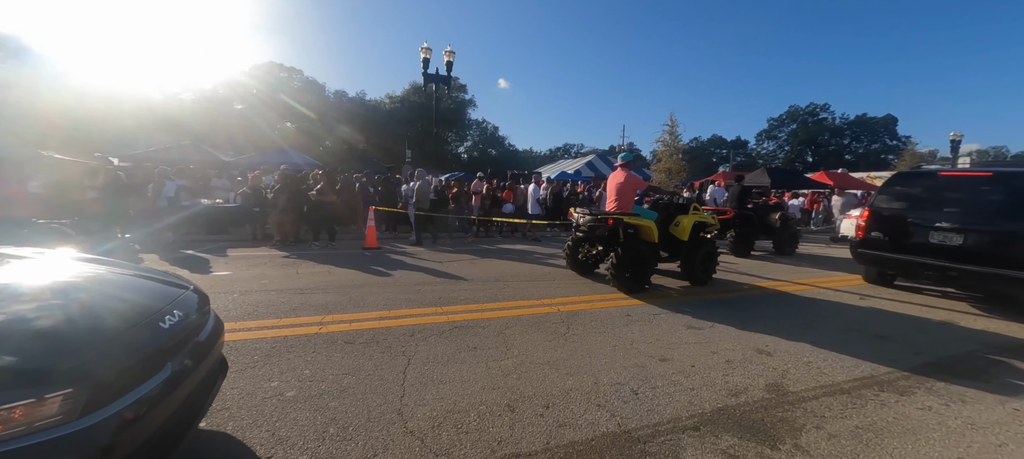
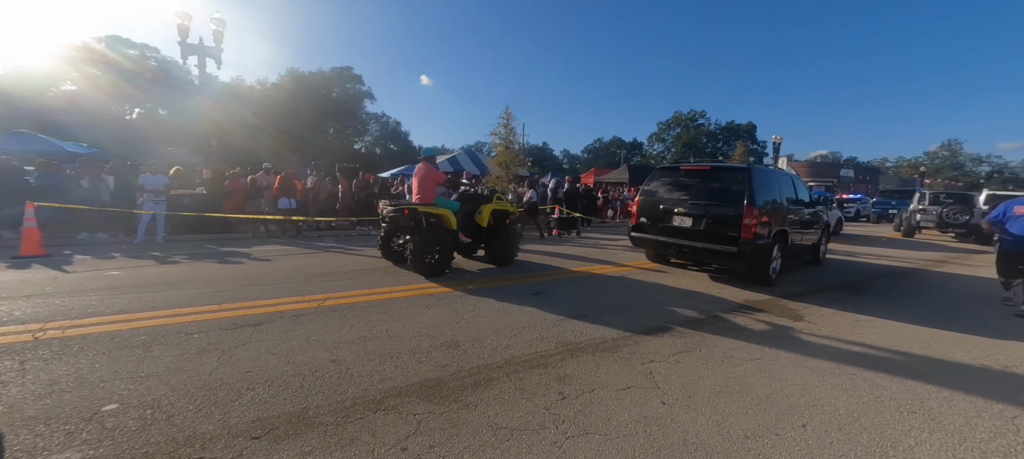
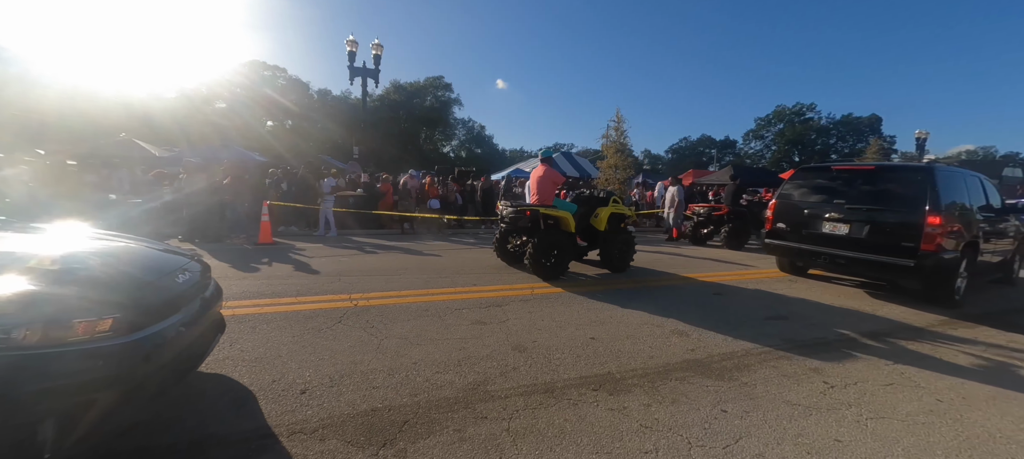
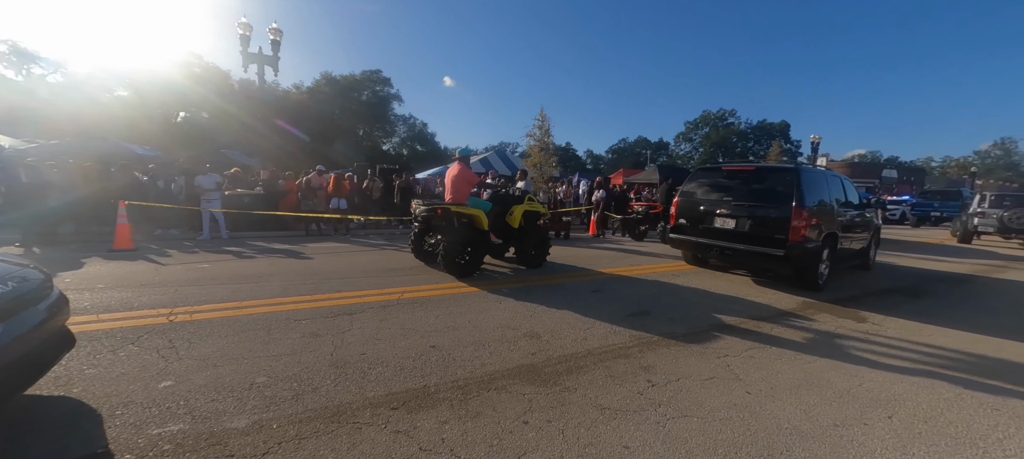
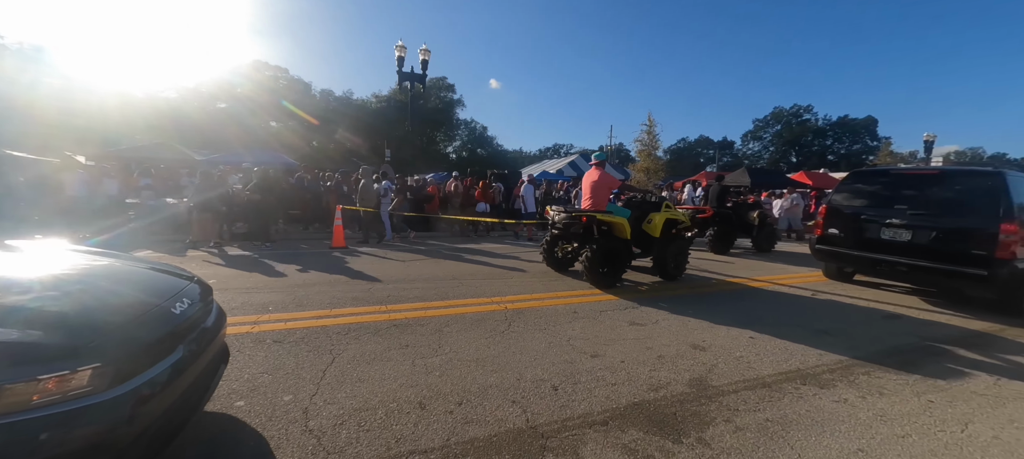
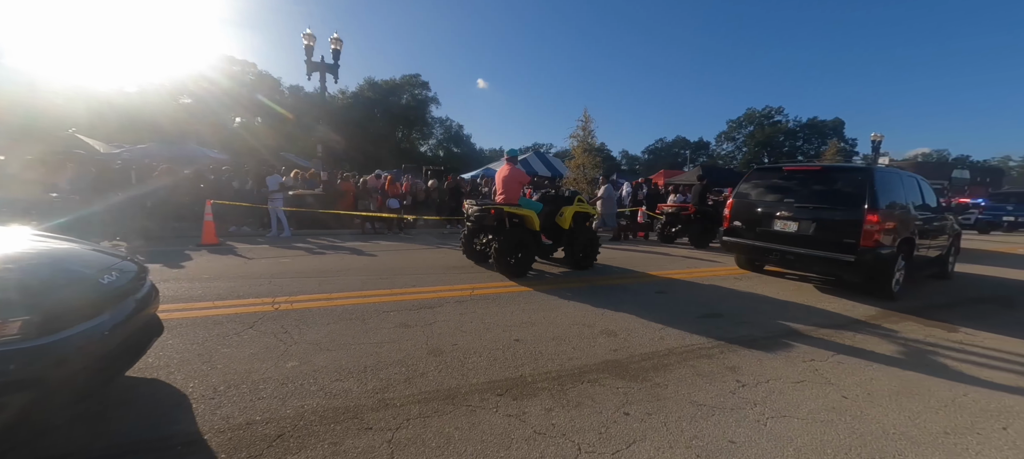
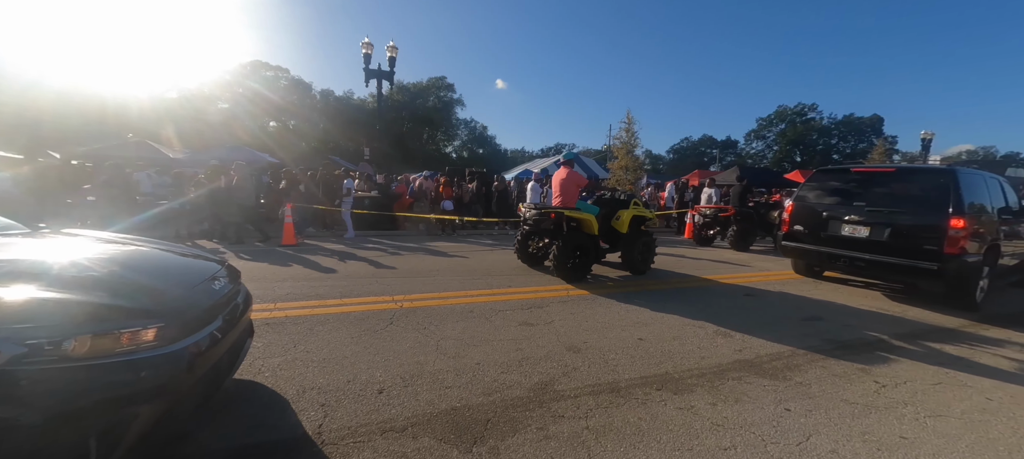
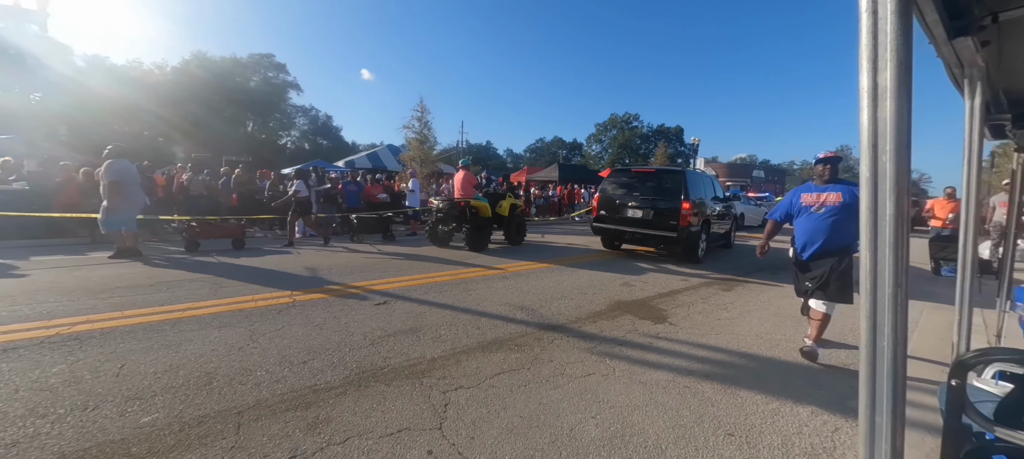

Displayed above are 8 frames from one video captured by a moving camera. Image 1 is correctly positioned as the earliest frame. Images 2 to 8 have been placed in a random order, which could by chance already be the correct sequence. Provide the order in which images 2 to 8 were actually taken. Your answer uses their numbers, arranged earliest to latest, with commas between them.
5, 7, 3, 6, 4, 2, 8
